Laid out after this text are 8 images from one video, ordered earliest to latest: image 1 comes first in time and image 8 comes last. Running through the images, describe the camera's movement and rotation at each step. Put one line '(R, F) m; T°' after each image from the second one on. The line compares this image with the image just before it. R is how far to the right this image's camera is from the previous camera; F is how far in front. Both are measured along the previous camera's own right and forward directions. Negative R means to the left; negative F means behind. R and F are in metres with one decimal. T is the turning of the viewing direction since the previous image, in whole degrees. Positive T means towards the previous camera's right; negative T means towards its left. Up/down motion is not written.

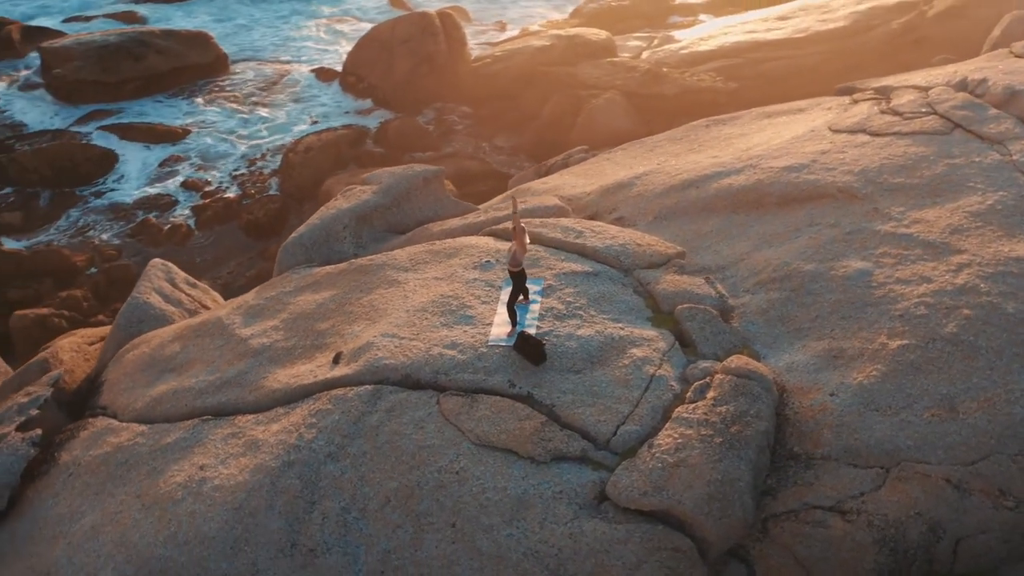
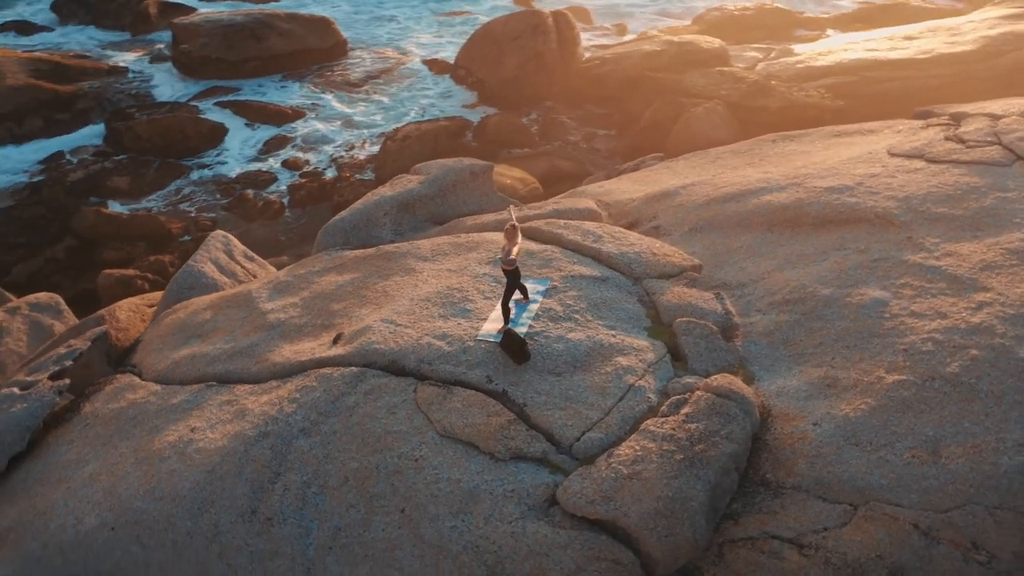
(+0.8, 0.0) m; -8°
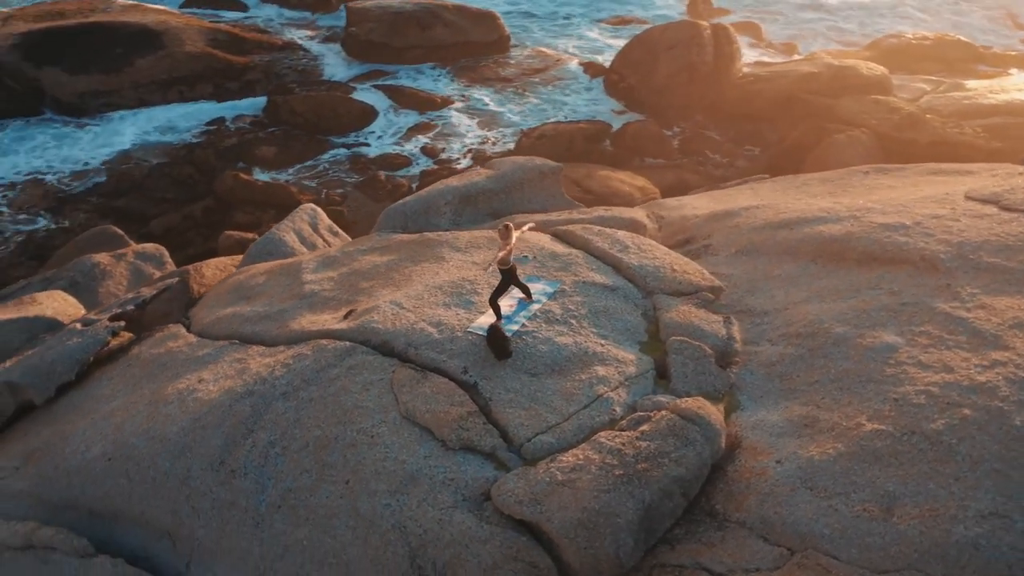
(+1.1, +0.1) m; -11°
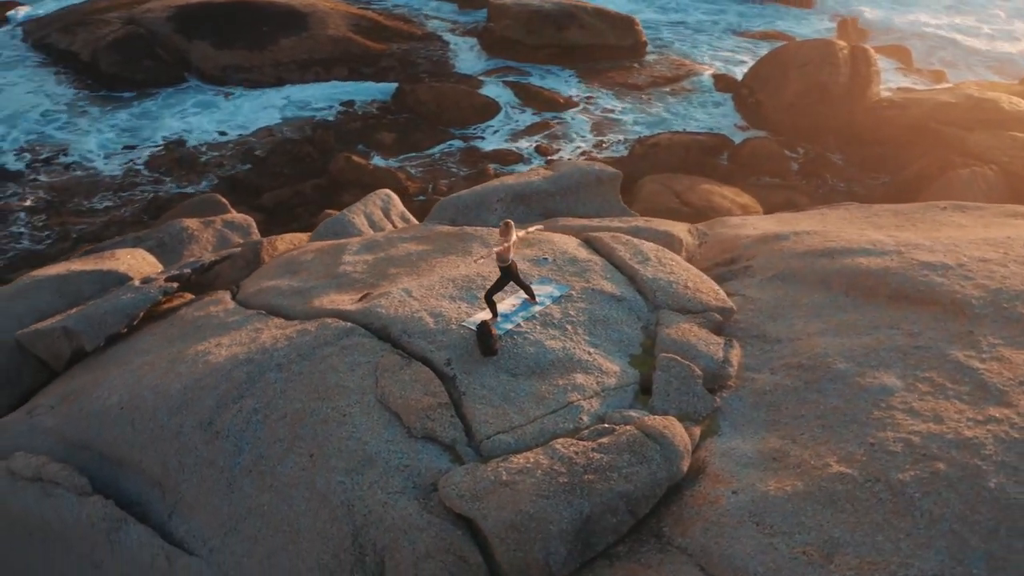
(+1.0, +0.1) m; -9°
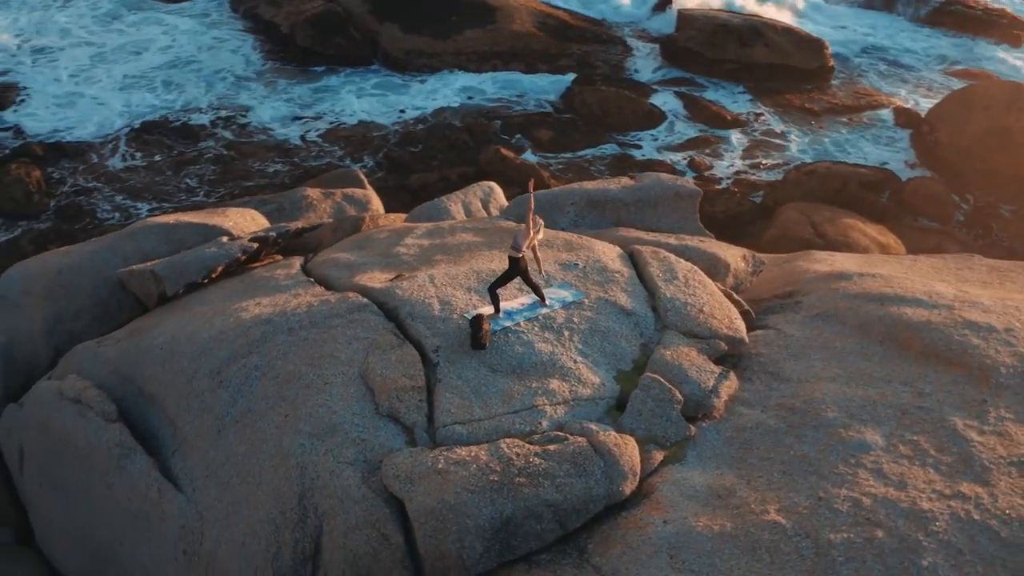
(+1.2, +0.1) m; -12°
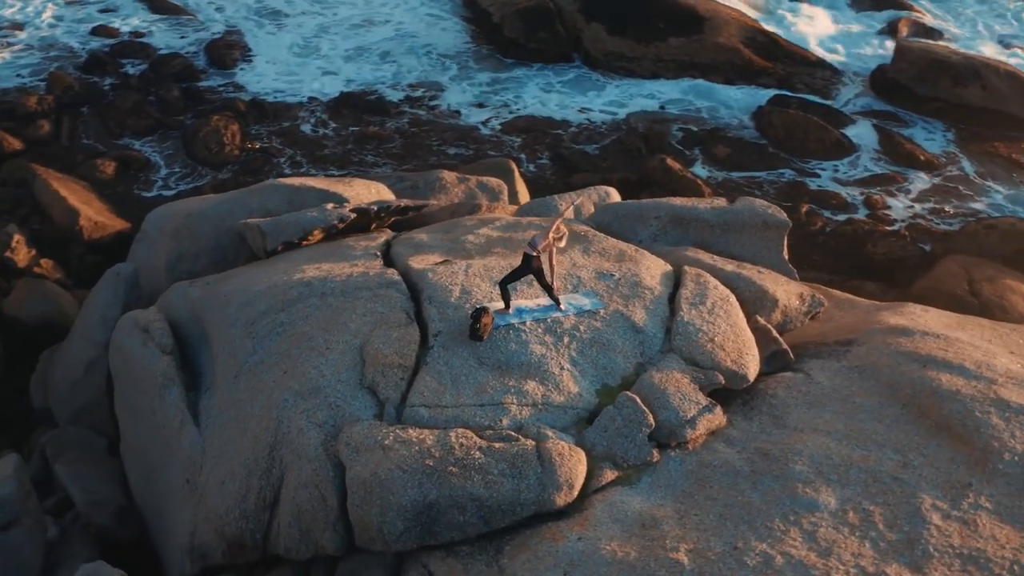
(+1.3, +0.1) m; -13°
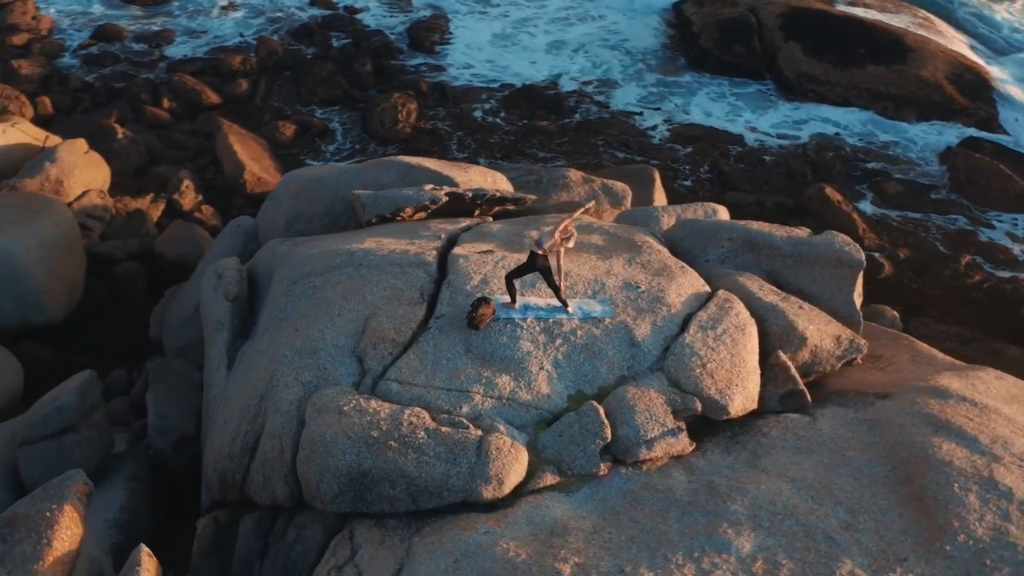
(+1.3, +0.1) m; -13°
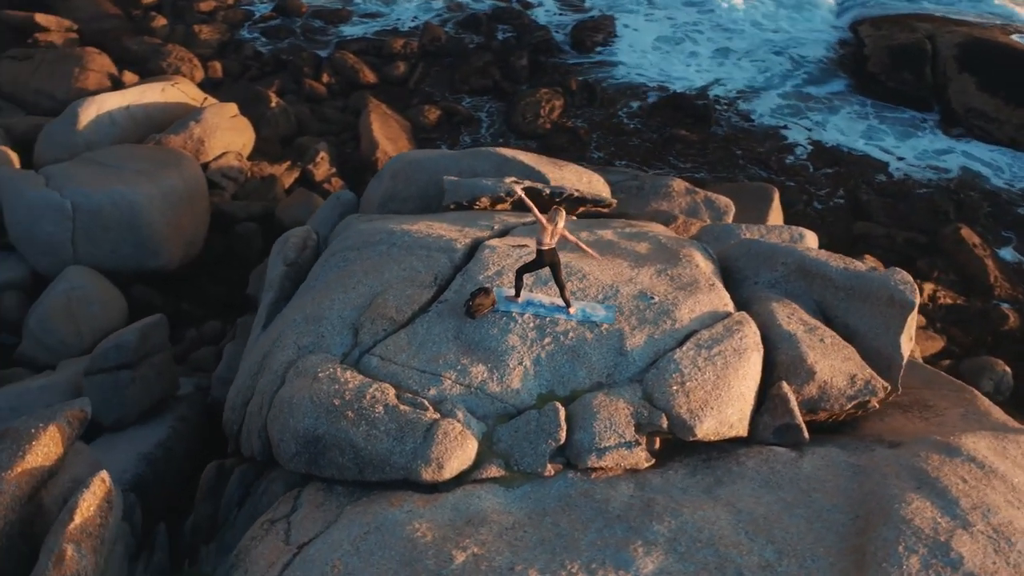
(+1.1, +0.1) m; -11°
